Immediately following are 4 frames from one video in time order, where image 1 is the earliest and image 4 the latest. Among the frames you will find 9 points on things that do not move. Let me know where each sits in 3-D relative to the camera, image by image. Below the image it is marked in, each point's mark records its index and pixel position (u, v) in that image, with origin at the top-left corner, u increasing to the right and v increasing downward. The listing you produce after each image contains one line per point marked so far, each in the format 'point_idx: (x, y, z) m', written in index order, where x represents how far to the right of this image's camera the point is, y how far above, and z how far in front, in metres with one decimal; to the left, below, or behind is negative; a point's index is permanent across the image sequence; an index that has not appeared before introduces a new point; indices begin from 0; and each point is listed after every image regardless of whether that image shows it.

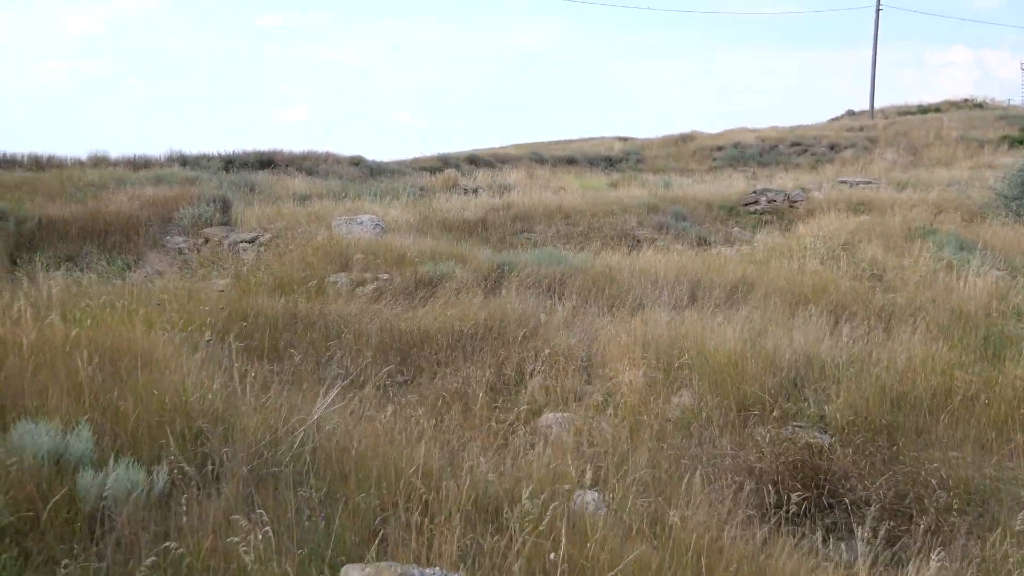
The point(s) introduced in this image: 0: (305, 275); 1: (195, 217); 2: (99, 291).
0: (-1.1, +0.1, +5.9) m
1: (-2.1, +0.5, +7.6) m
2: (-2.0, -0.1, +5.7) m
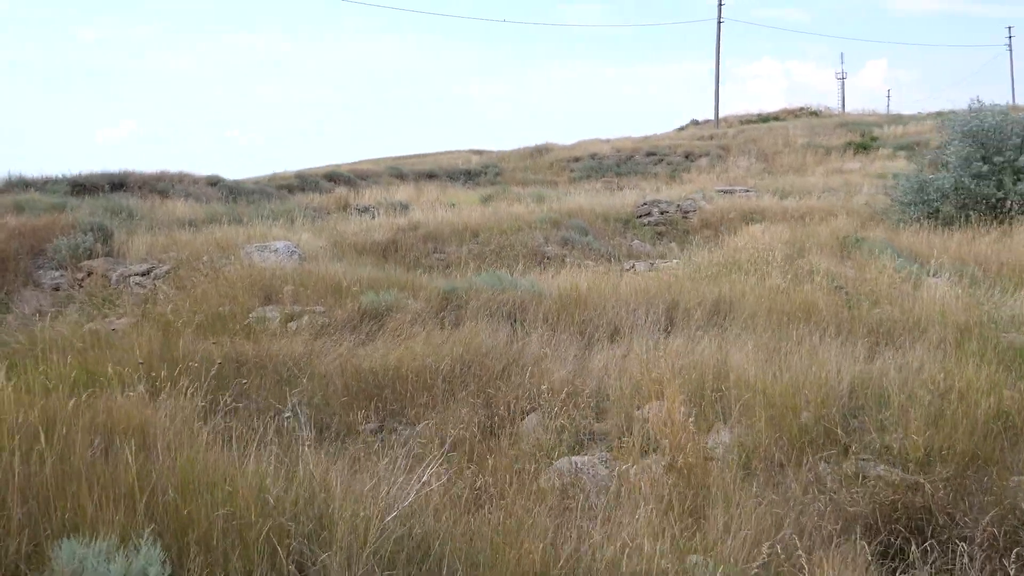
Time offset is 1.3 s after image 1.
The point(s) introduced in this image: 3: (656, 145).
0: (-1.4, -0.1, +5.3) m
1: (-2.7, +0.2, +6.8) m
2: (-2.2, -0.3, +4.9) m
3: (+2.3, +2.4, +18.0) m
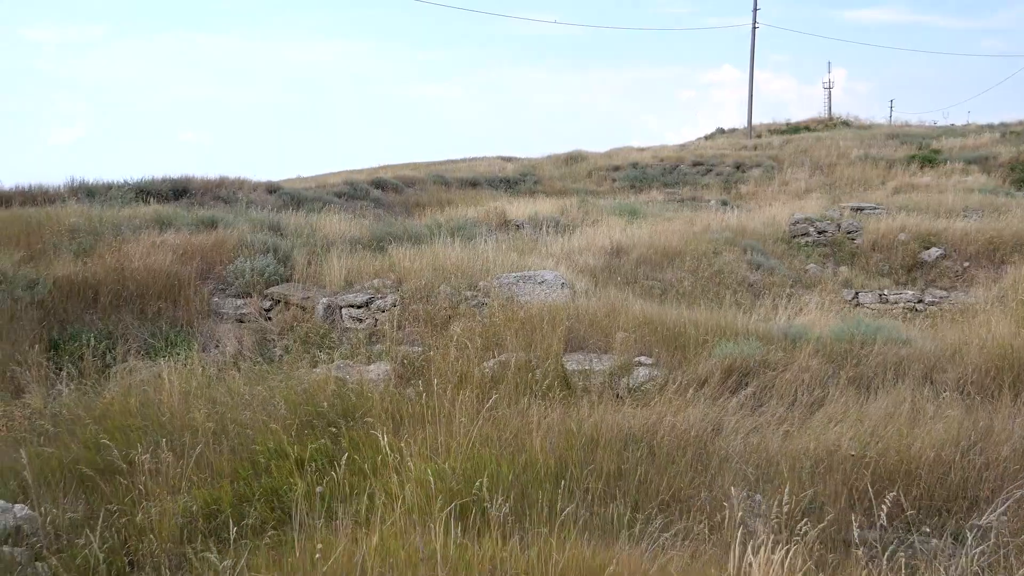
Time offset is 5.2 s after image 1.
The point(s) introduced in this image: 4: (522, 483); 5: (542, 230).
0: (+0.1, -0.3, +4.2) m
1: (-1.3, +0.1, +5.6) m
2: (-0.7, -0.4, +3.7) m
3: (+2.8, +2.1, +17.1) m
4: (0.0, -0.5, +3.0) m
5: (+0.2, +0.4, +7.1) m
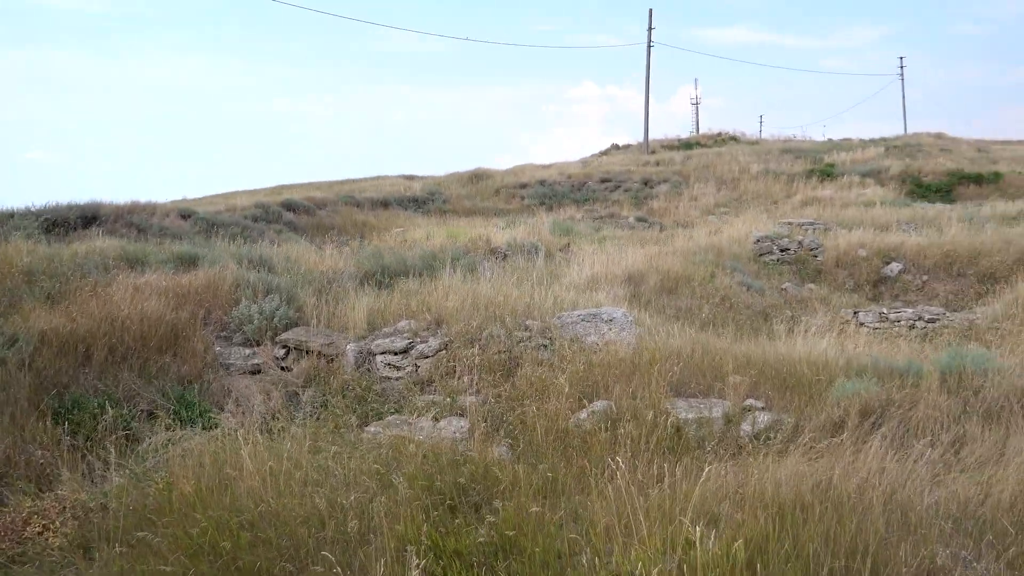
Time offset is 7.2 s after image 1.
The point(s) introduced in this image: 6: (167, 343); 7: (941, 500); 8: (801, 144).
0: (+0.5, -0.4, +3.8) m
1: (-1.1, -0.1, +4.9) m
2: (-0.2, -0.6, +3.2) m
3: (+1.2, +1.9, +17.0) m
4: (+0.6, -0.7, +2.6) m
5: (+0.1, +0.2, +6.6) m
6: (-1.4, -0.2, +4.7) m
7: (+1.3, -0.6, +3.1) m
8: (+4.6, +2.3, +17.9) m
